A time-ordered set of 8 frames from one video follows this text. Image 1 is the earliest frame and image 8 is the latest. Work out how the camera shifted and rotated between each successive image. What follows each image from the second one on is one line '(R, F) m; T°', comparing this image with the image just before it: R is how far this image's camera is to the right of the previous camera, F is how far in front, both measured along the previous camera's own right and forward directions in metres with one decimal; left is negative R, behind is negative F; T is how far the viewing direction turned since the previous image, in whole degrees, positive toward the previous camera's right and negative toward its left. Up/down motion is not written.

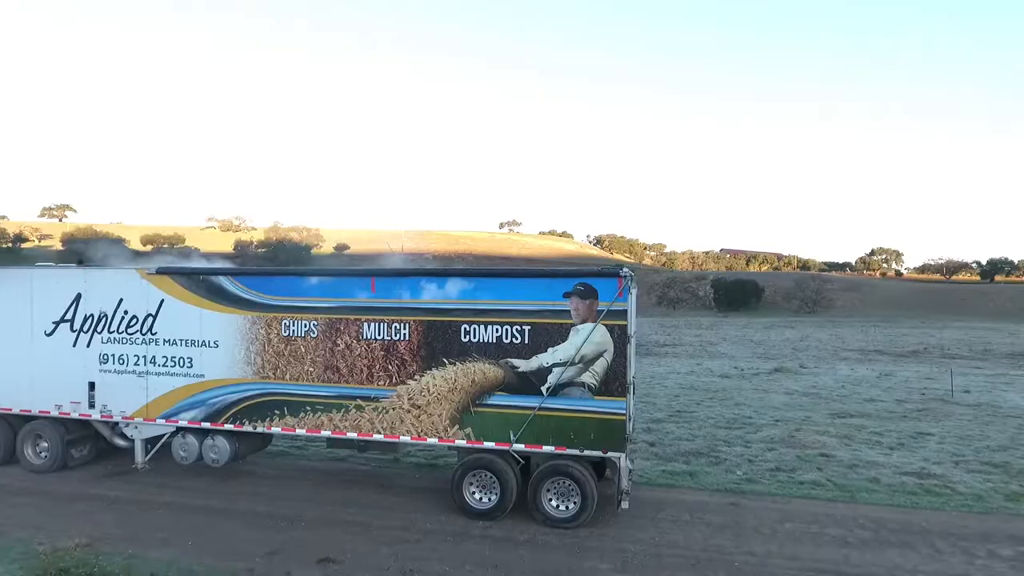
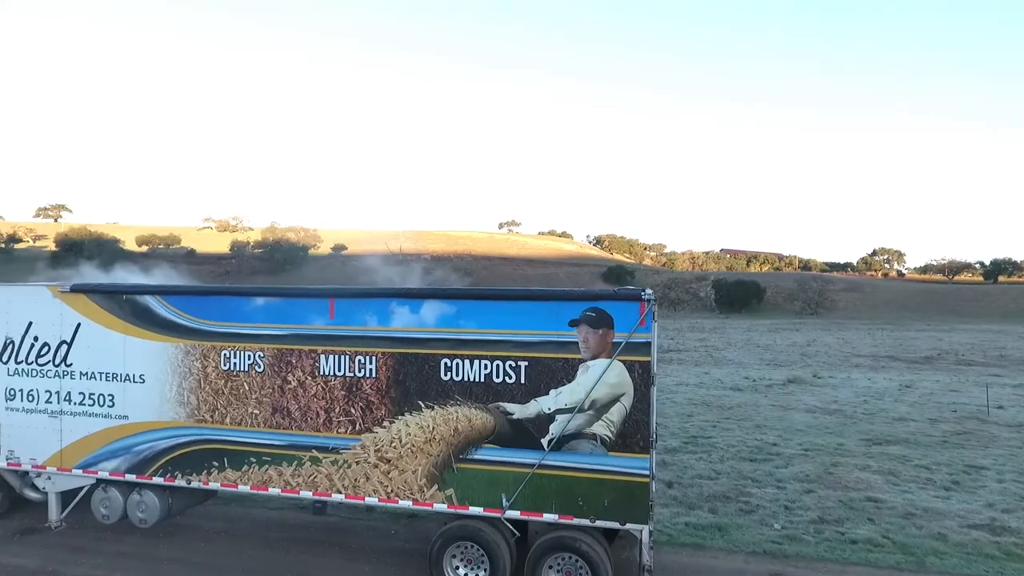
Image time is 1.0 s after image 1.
(0.0, +1.0) m; 0°
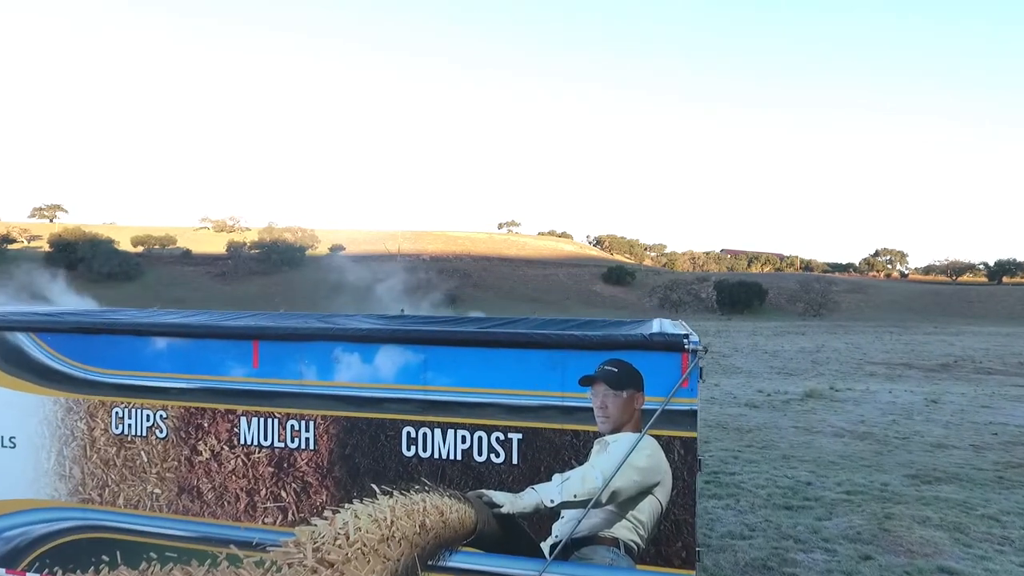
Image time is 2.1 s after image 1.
(0.0, +1.1) m; 0°
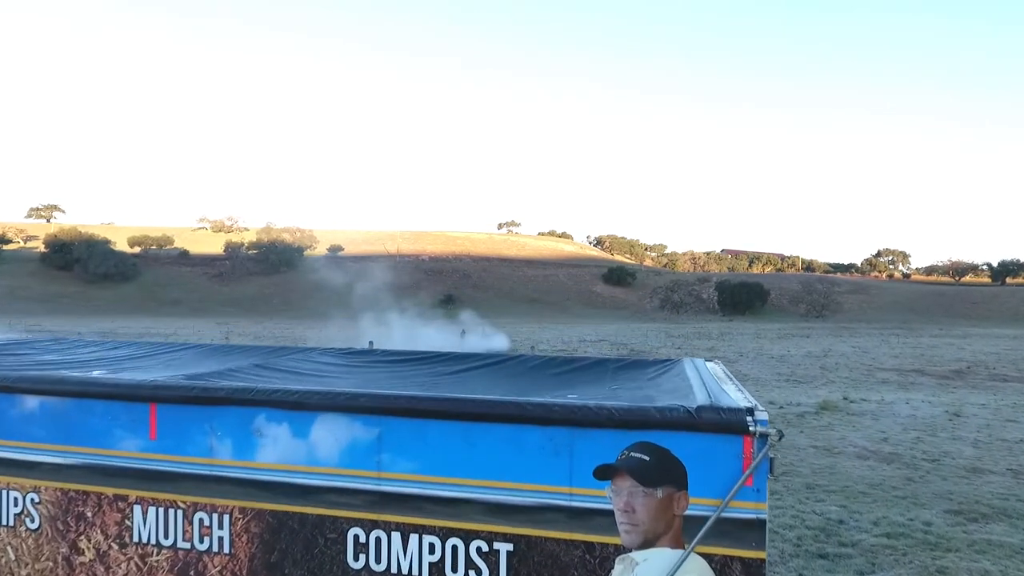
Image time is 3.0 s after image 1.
(0.0, +0.8) m; 0°
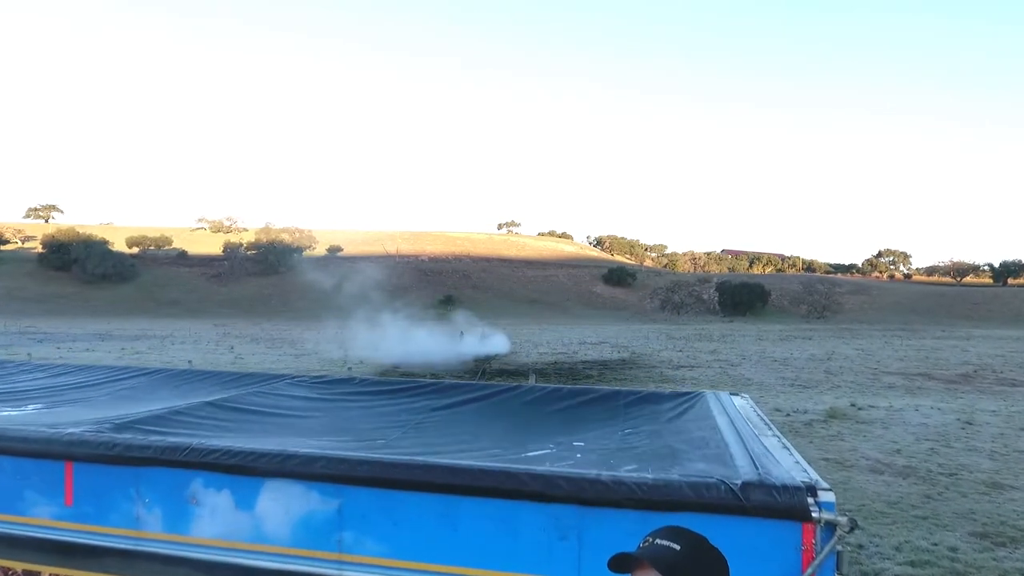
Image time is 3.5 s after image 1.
(0.0, +0.4) m; 0°
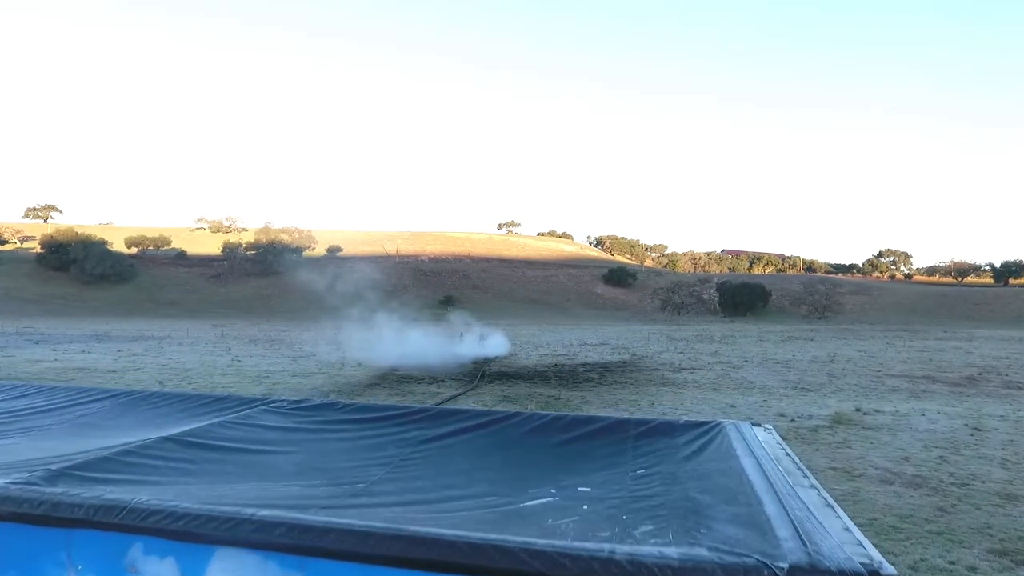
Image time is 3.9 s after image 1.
(0.0, +0.3) m; 0°
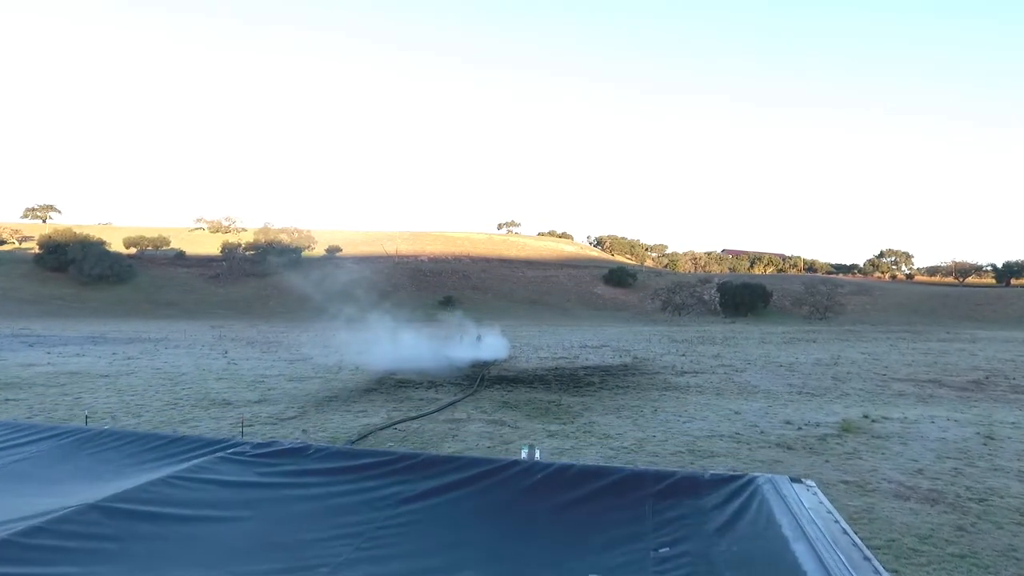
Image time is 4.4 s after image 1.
(0.0, +0.4) m; 0°
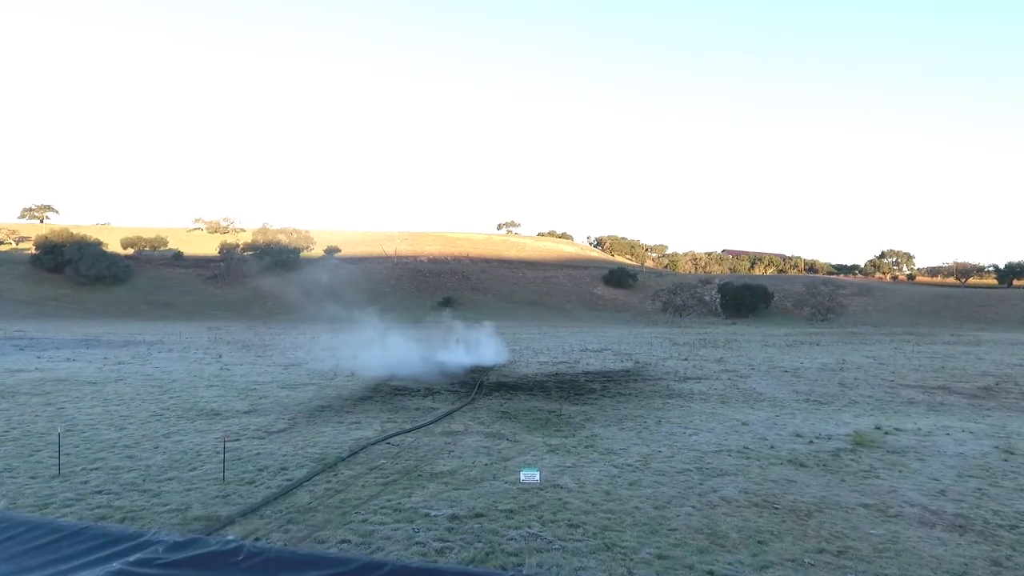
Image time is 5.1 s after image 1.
(0.0, +0.6) m; 0°
